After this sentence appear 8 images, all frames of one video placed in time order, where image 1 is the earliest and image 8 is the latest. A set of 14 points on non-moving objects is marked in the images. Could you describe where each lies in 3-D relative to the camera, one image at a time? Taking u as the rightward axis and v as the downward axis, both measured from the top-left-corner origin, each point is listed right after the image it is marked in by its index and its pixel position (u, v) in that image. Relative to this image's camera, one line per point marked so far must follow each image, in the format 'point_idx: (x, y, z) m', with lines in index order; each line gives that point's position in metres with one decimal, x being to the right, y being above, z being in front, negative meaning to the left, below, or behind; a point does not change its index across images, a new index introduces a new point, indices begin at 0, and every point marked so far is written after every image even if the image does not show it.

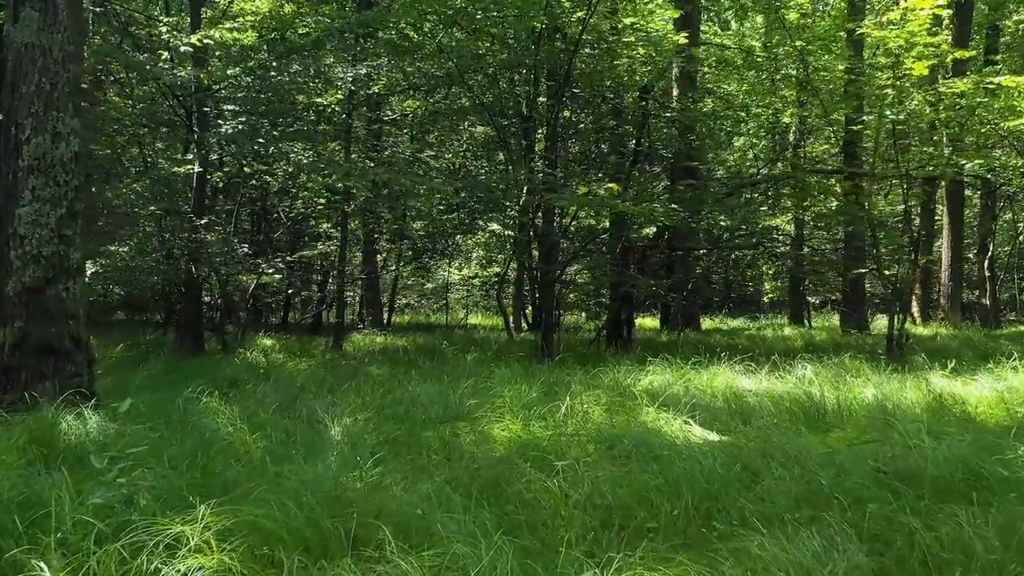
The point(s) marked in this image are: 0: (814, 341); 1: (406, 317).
0: (+4.0, -0.7, +9.5) m
1: (-2.5, -0.7, +17.3) m
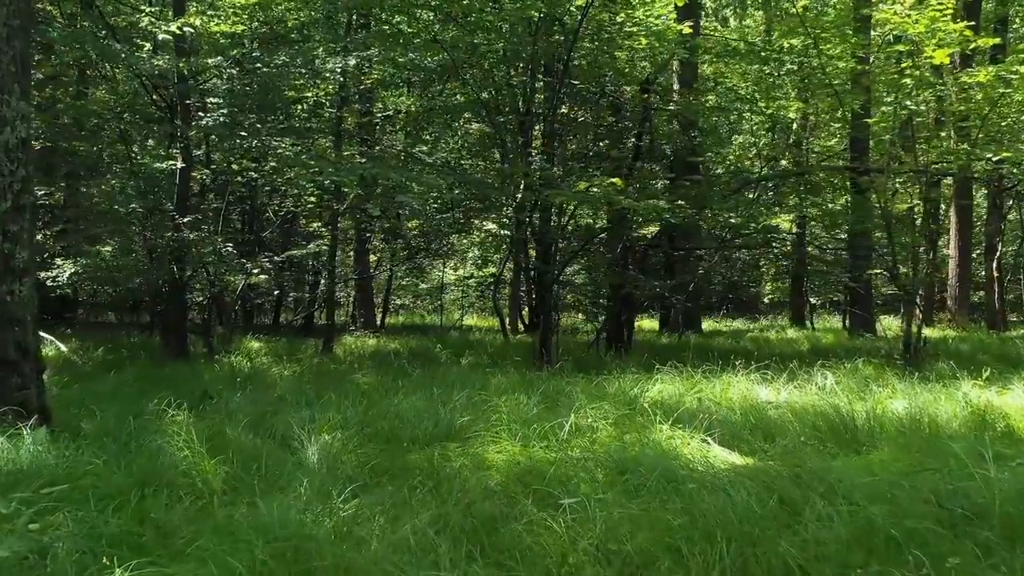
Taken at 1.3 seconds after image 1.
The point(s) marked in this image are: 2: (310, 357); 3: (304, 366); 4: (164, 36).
0: (+4.0, -0.7, +9.2) m
1: (-2.6, -0.7, +17.0) m
2: (-2.4, -0.8, +8.4) m
3: (-2.0, -0.8, +6.7) m
4: (-3.6, +2.6, +7.3) m
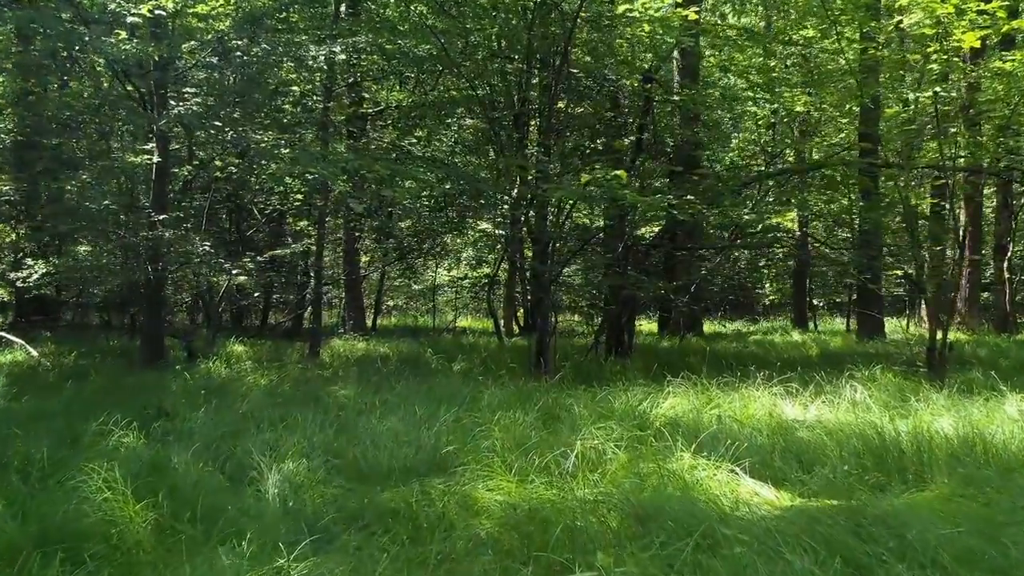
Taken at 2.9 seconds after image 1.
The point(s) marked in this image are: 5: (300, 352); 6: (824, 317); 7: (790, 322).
0: (+3.9, -0.7, +8.8) m
1: (-2.8, -0.7, +16.6) m
2: (-2.4, -0.8, +8.0) m
3: (-2.0, -0.8, +6.3) m
4: (-3.6, +2.6, +6.9) m
5: (-2.9, -0.9, +9.8) m
6: (+6.9, -0.6, +15.8) m
7: (+5.9, -0.7, +15.2) m
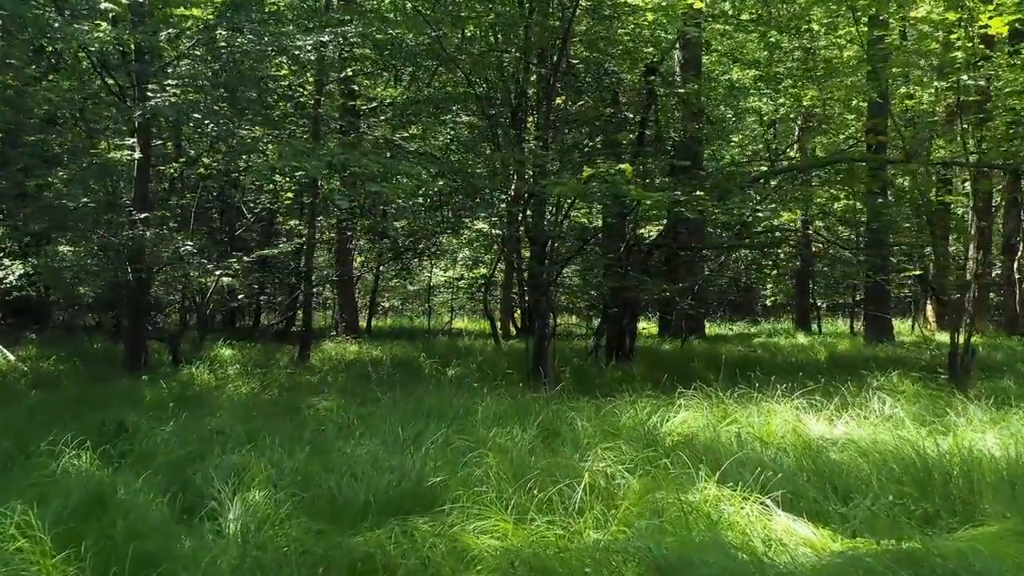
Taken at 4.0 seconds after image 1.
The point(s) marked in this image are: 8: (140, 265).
0: (+3.9, -0.8, +8.5) m
1: (-2.8, -0.7, +16.2) m
2: (-2.5, -0.9, +7.7) m
3: (-2.0, -0.8, +5.9) m
4: (-3.7, +2.6, +6.5) m
5: (-2.9, -0.9, +9.5) m
6: (+6.8, -0.6, +15.5) m
7: (+5.8, -0.7, +14.9) m
8: (-4.0, +0.3, +7.7) m
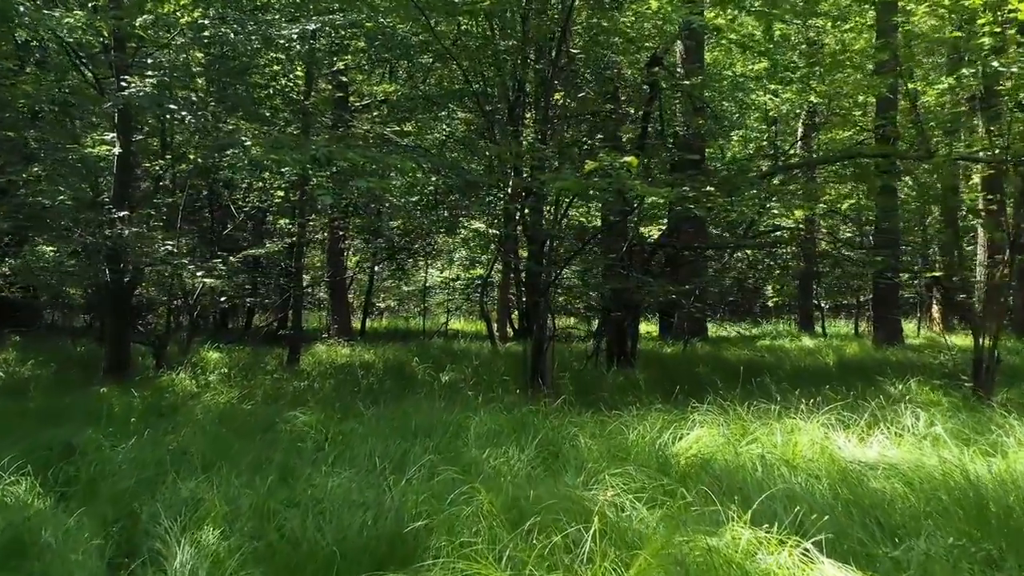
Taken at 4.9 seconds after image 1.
0: (+3.8, -0.8, +8.2) m
1: (-2.9, -0.7, +15.9) m
2: (-2.5, -0.9, +7.4) m
3: (-2.1, -0.8, +5.6) m
4: (-3.7, +2.5, +6.2) m
5: (-3.0, -0.9, +9.2) m
6: (+6.8, -0.7, +15.2) m
7: (+5.7, -0.7, +14.6) m
8: (-4.1, +0.2, +7.4) m
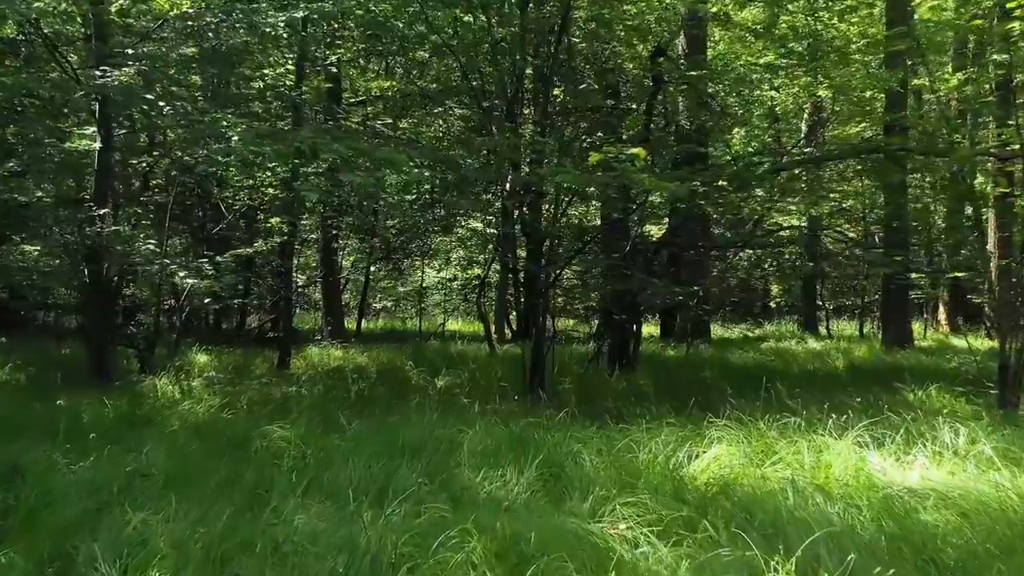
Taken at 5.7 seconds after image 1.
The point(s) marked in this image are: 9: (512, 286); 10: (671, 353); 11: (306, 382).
0: (+3.8, -0.8, +7.9) m
1: (-2.9, -0.8, +15.6) m
2: (-2.5, -0.9, +7.1) m
3: (-2.1, -0.8, +5.3) m
4: (-3.7, +2.5, +5.9) m
5: (-3.0, -0.9, +8.9) m
6: (+6.7, -0.7, +14.9) m
7: (+5.7, -0.7, +14.3) m
8: (-4.1, +0.2, +7.1) m
9: (0.0, 0.0, +7.9) m
10: (+2.0, -0.8, +9.0) m
11: (-1.9, -0.9, +6.5) m
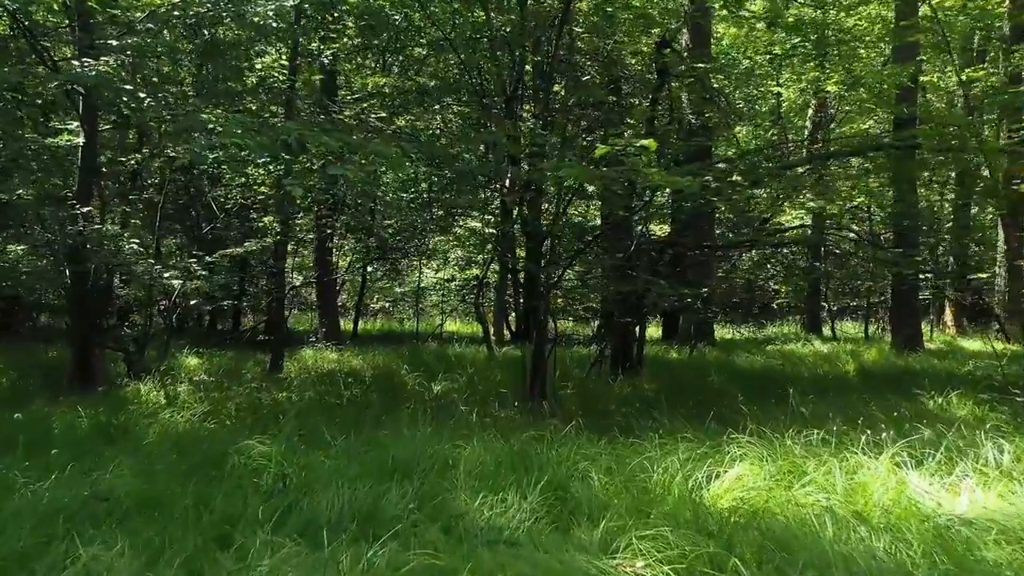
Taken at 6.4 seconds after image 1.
0: (+3.8, -0.8, +7.7) m
1: (-2.9, -0.8, +15.4) m
2: (-2.5, -0.9, +6.8) m
3: (-2.1, -0.8, +5.1) m
4: (-3.7, +2.5, +5.7) m
5: (-3.0, -0.9, +8.6) m
6: (+6.7, -0.7, +14.7) m
7: (+5.7, -0.7, +14.1) m
8: (-4.1, +0.2, +6.9) m
9: (0.0, 0.0, +7.7) m
10: (+2.0, -0.8, +8.7) m
11: (-1.9, -0.9, +6.3) m
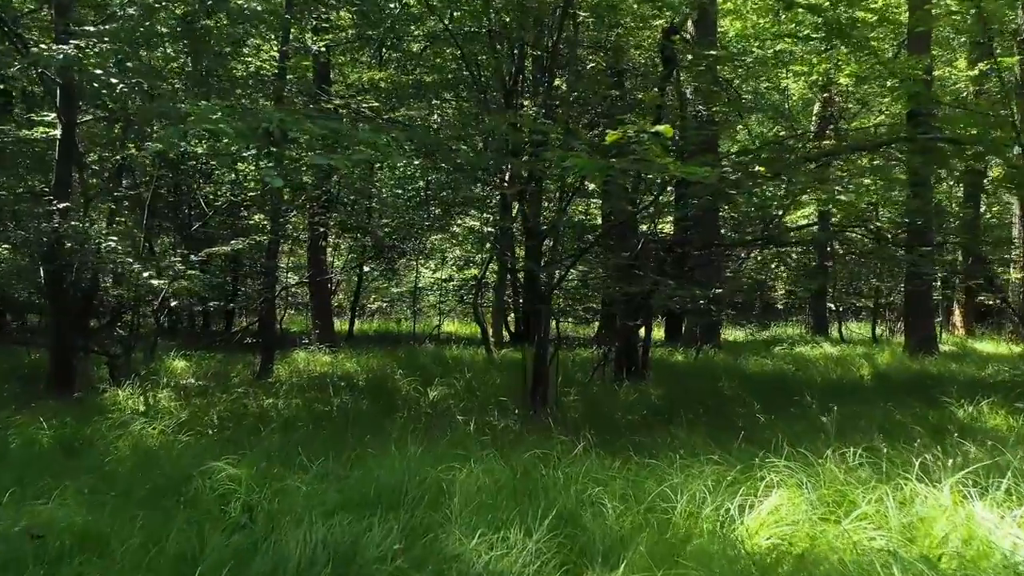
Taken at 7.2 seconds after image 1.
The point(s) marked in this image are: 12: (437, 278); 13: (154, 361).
0: (+3.8, -0.8, +7.4) m
1: (-3.0, -0.8, +15.1) m
2: (-2.5, -0.9, +6.5) m
3: (-2.1, -0.8, +4.8) m
4: (-3.7, +2.5, +5.3) m
5: (-3.0, -0.9, +8.3) m
6: (+6.7, -0.7, +14.4) m
7: (+5.7, -0.7, +13.8) m
8: (-4.1, +0.2, +6.6) m
9: (0.0, 0.0, +7.4) m
10: (+2.0, -0.8, +8.4) m
11: (-1.9, -0.9, +5.9) m
12: (-1.0, +0.1, +9.6) m
13: (-4.2, -0.9, +8.4) m
